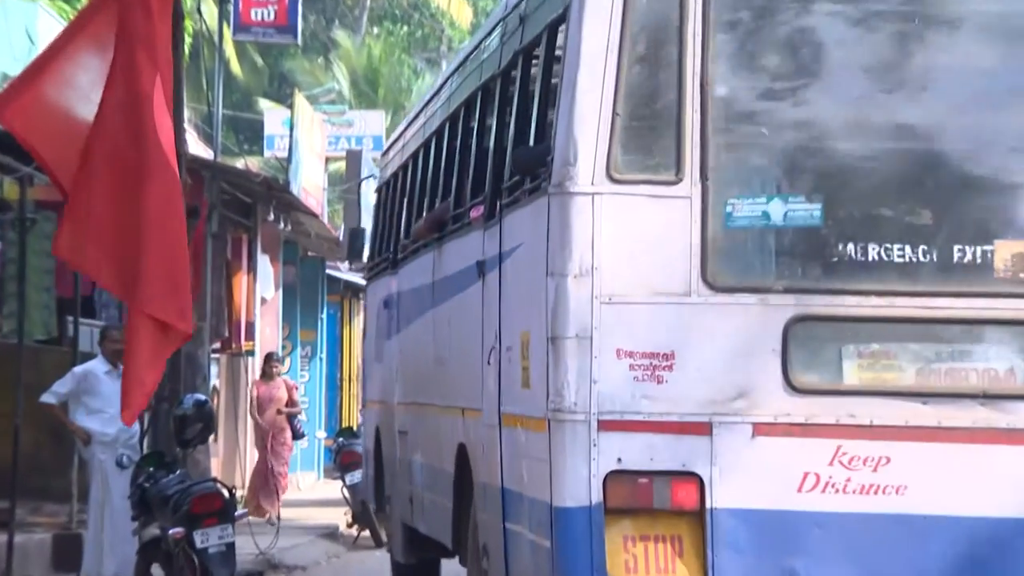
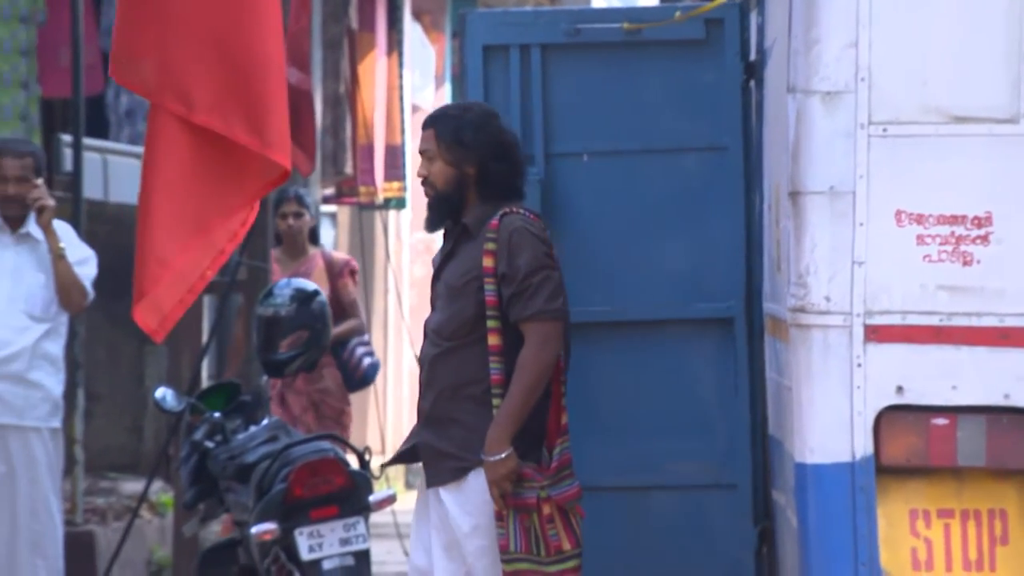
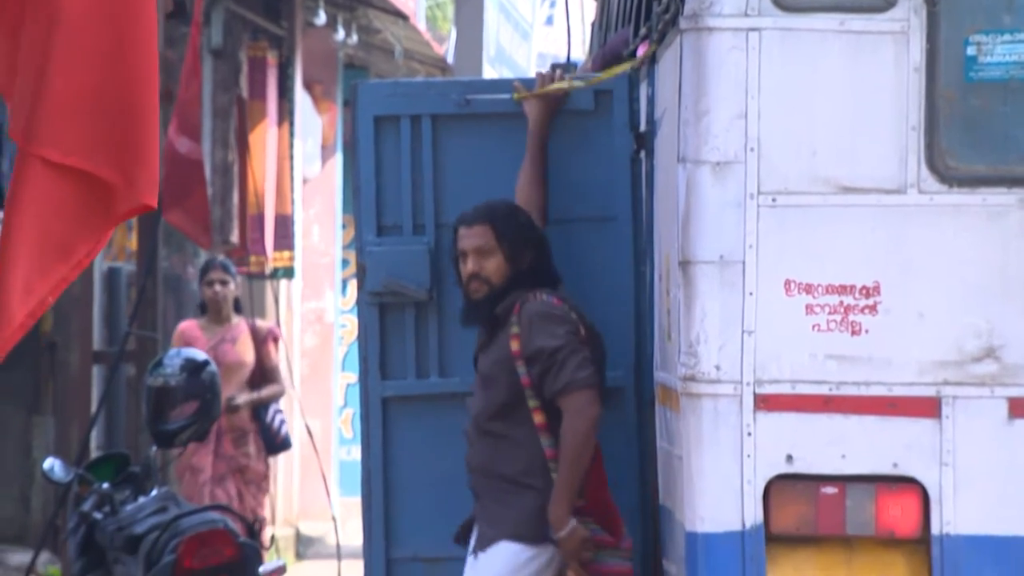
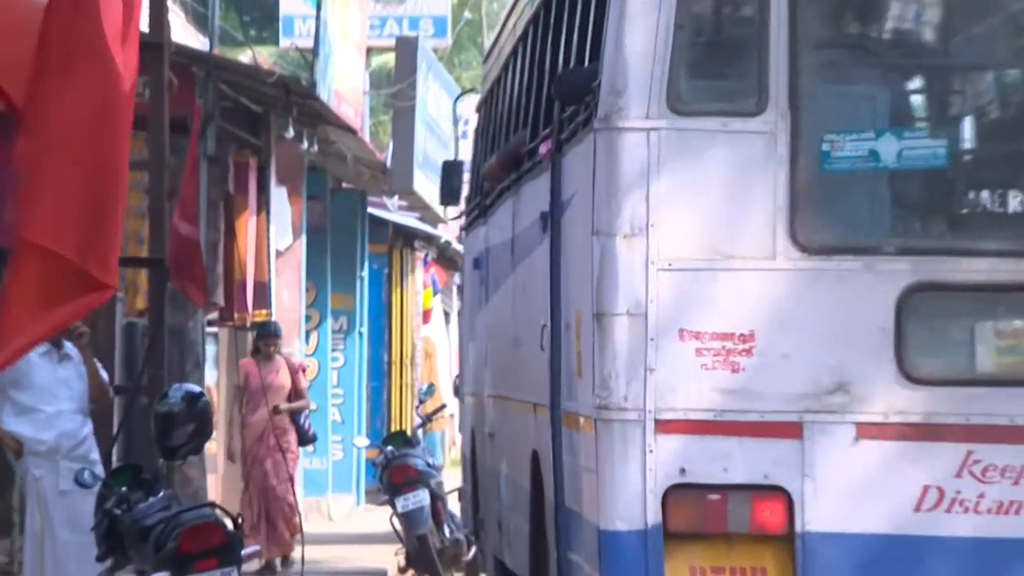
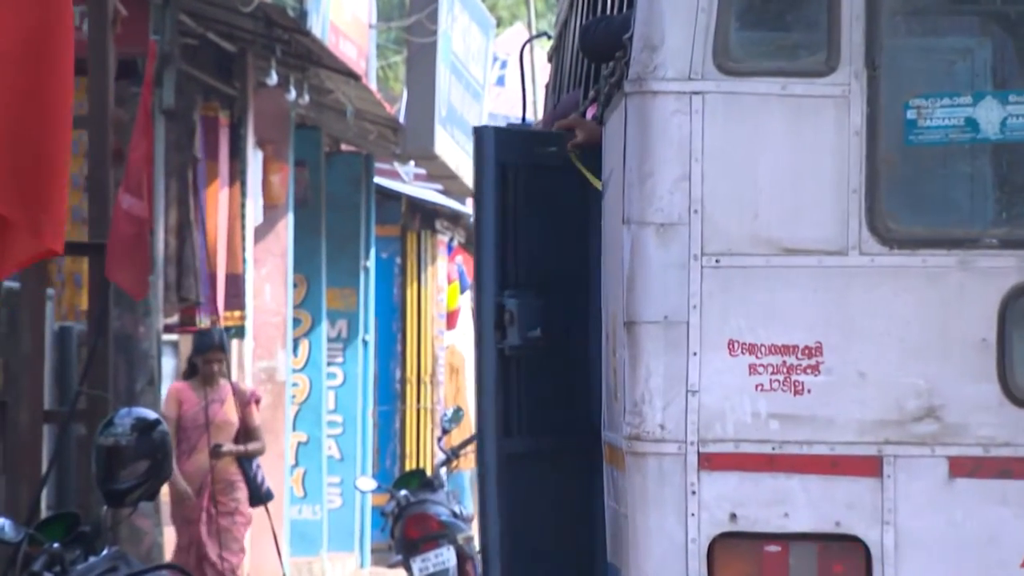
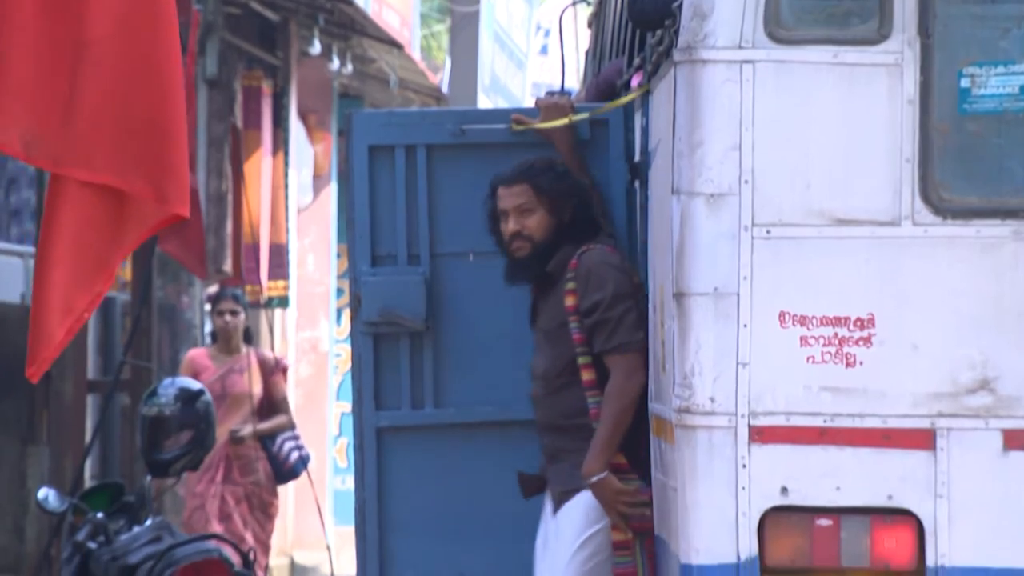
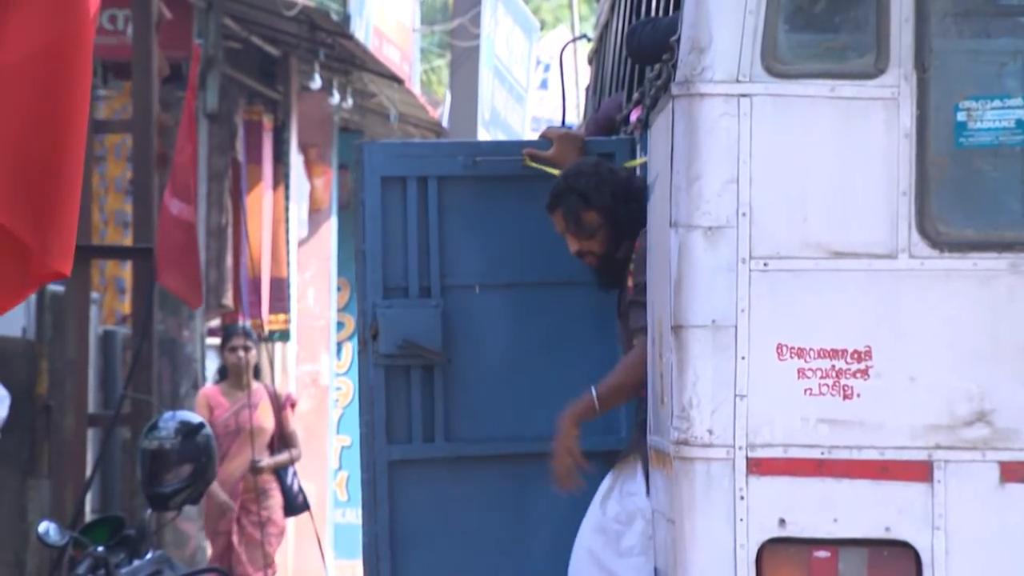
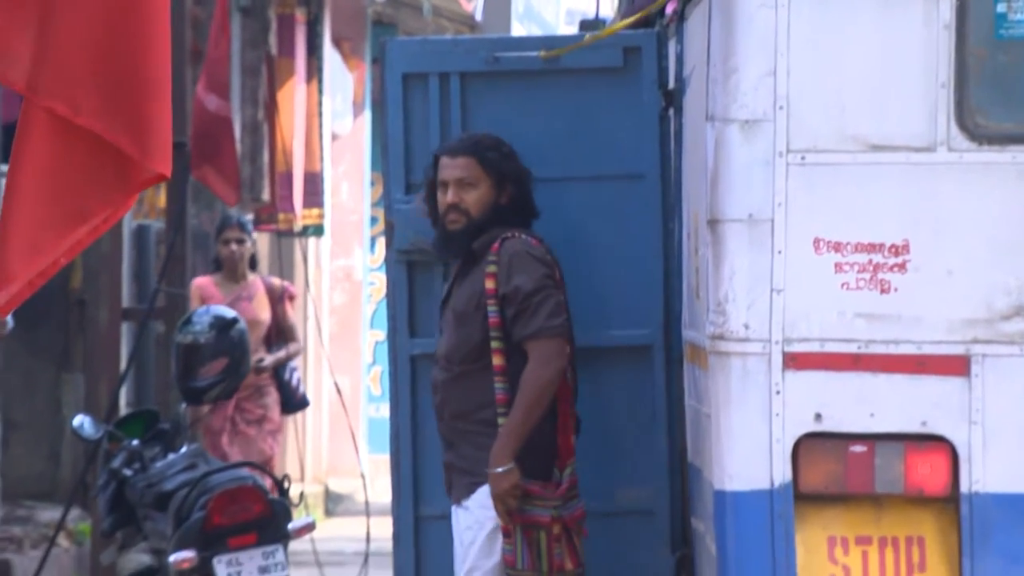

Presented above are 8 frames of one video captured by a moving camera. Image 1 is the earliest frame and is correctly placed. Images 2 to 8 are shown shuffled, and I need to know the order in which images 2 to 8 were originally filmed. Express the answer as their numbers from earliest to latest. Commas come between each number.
4, 5, 7, 6, 3, 8, 2
